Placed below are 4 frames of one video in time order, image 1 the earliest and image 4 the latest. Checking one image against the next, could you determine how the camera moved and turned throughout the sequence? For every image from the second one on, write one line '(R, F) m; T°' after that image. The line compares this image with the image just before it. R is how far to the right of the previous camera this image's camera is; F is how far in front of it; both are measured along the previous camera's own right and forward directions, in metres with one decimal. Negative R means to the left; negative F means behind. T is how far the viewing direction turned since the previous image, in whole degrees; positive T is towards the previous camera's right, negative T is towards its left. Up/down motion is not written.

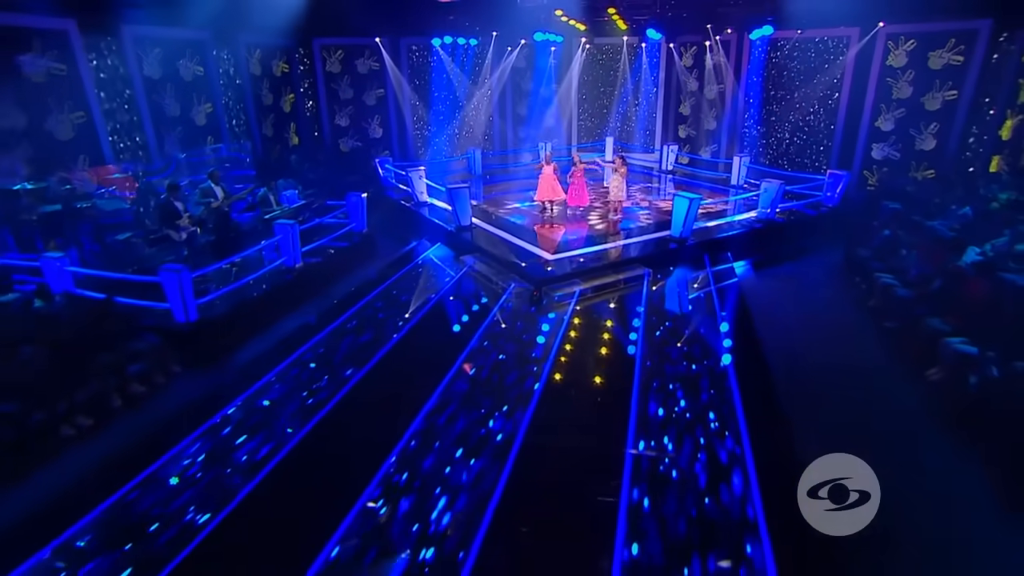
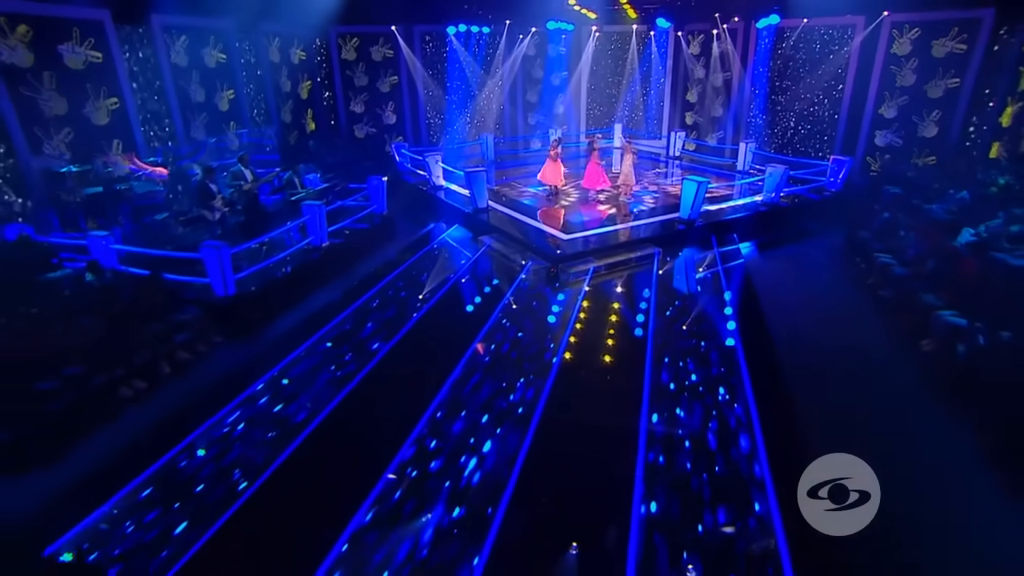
(-0.1, -0.3) m; 0°
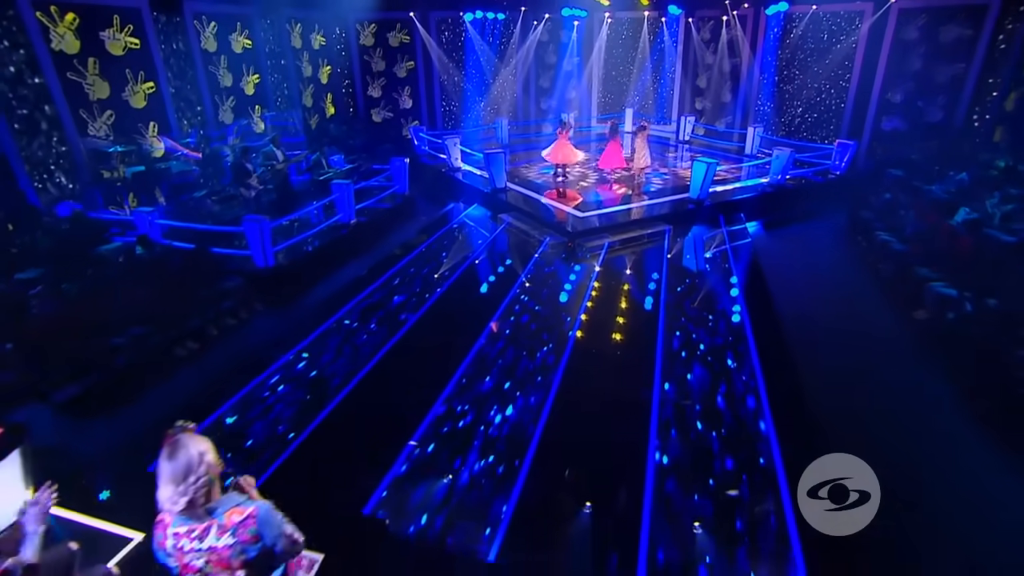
(-0.1, -0.3) m; -1°
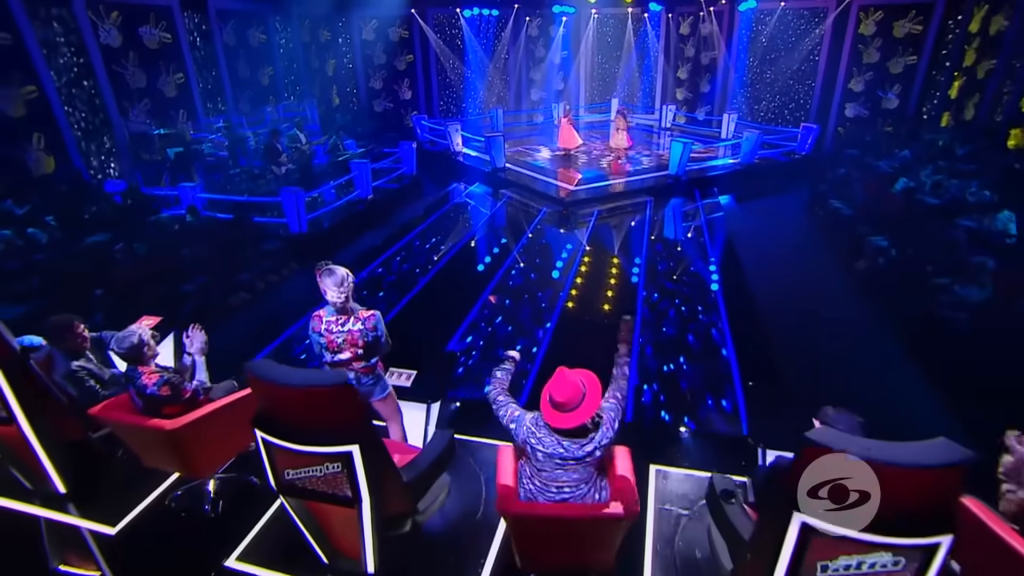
(-0.2, -0.8) m; +1°
